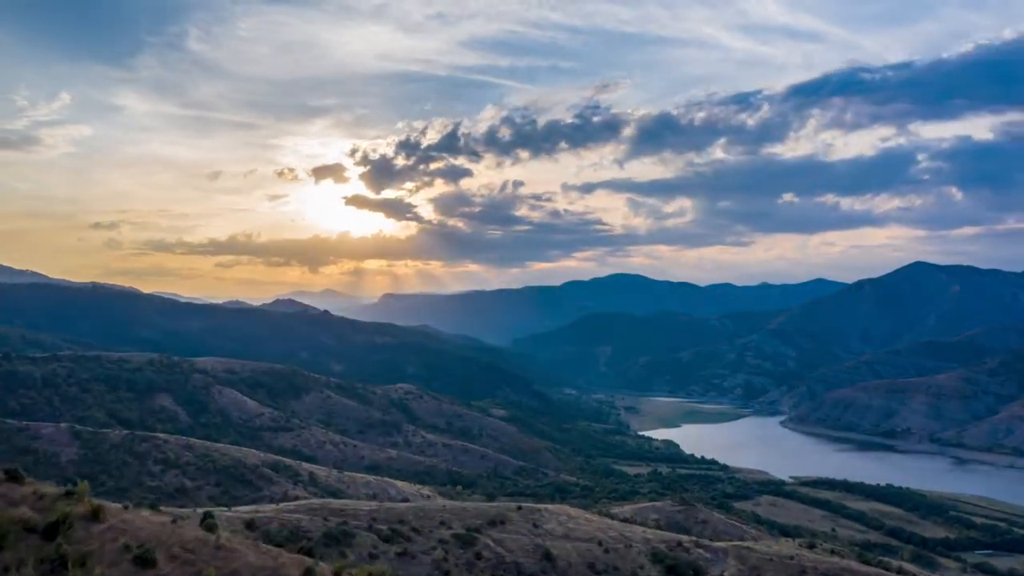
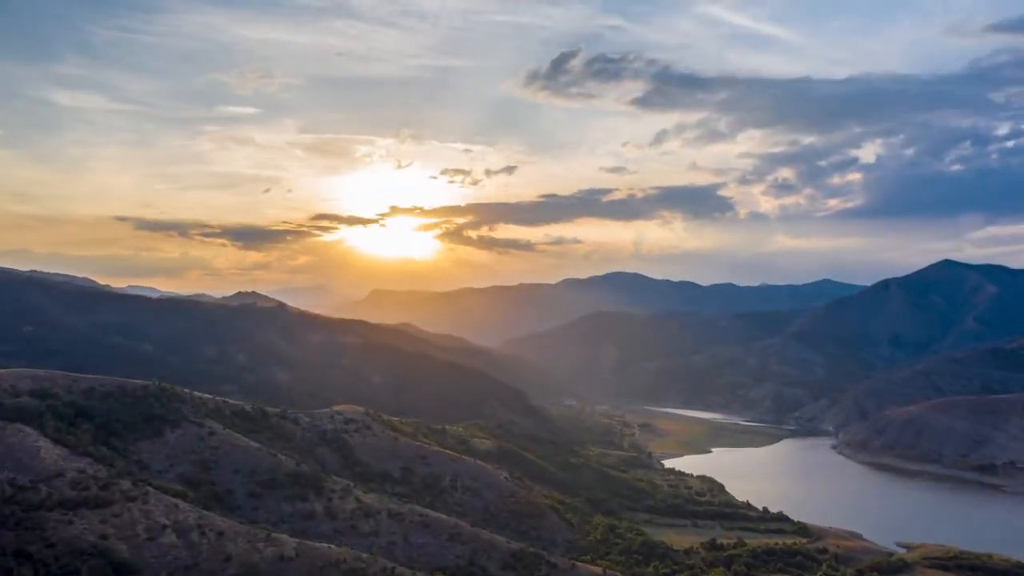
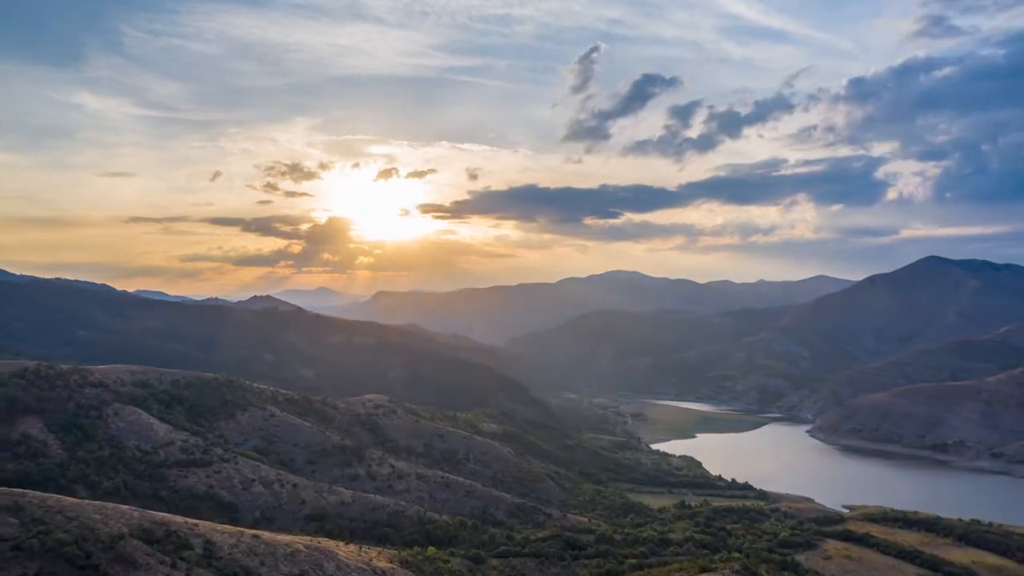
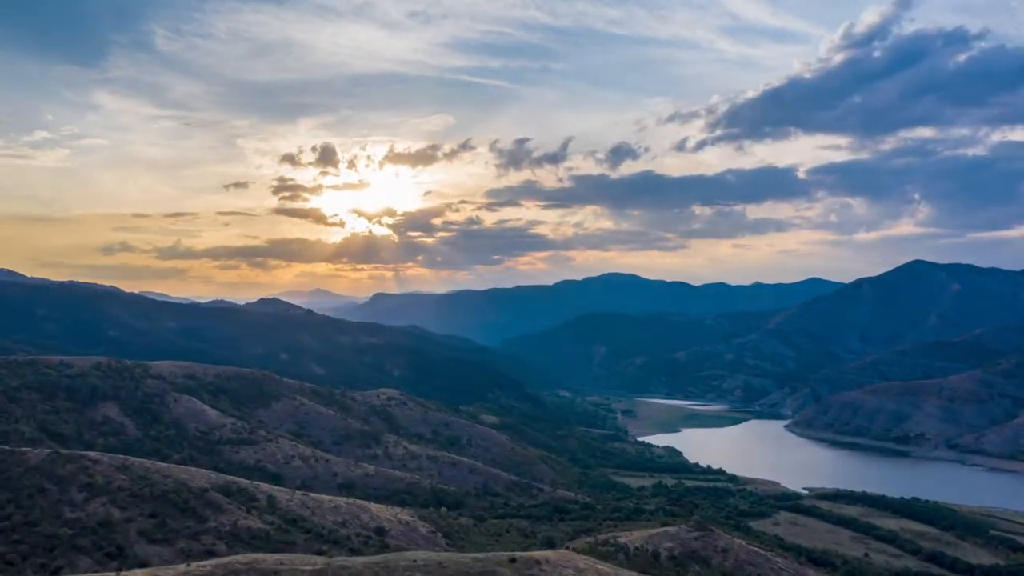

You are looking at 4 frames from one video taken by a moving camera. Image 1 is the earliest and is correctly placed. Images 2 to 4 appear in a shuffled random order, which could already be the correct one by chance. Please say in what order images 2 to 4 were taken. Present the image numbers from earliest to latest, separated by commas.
4, 3, 2
